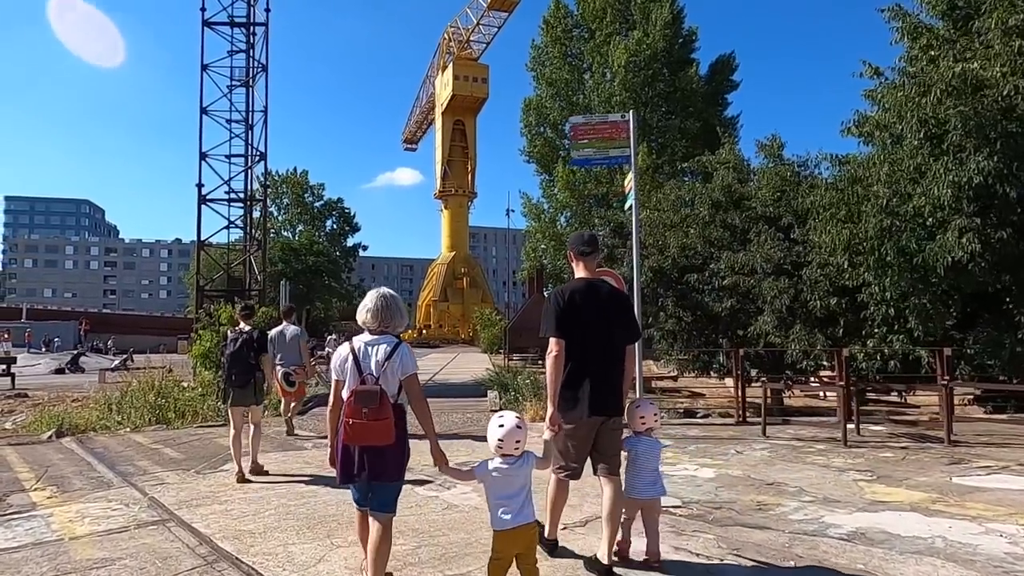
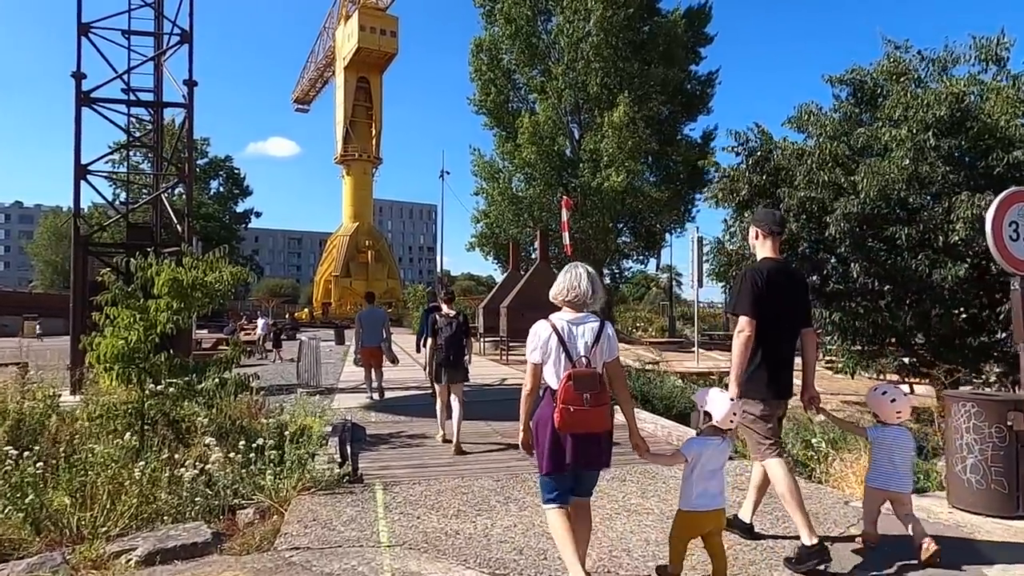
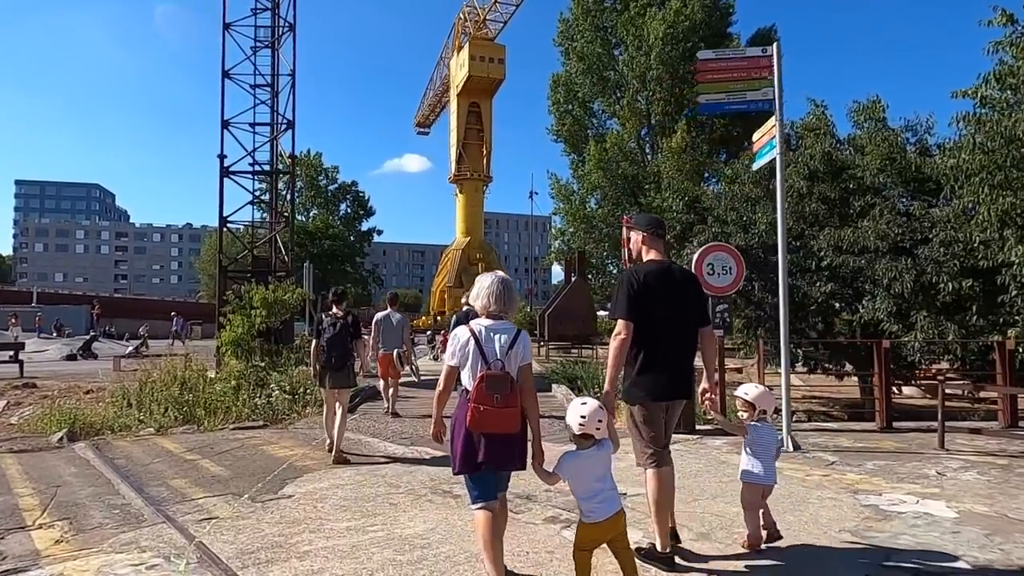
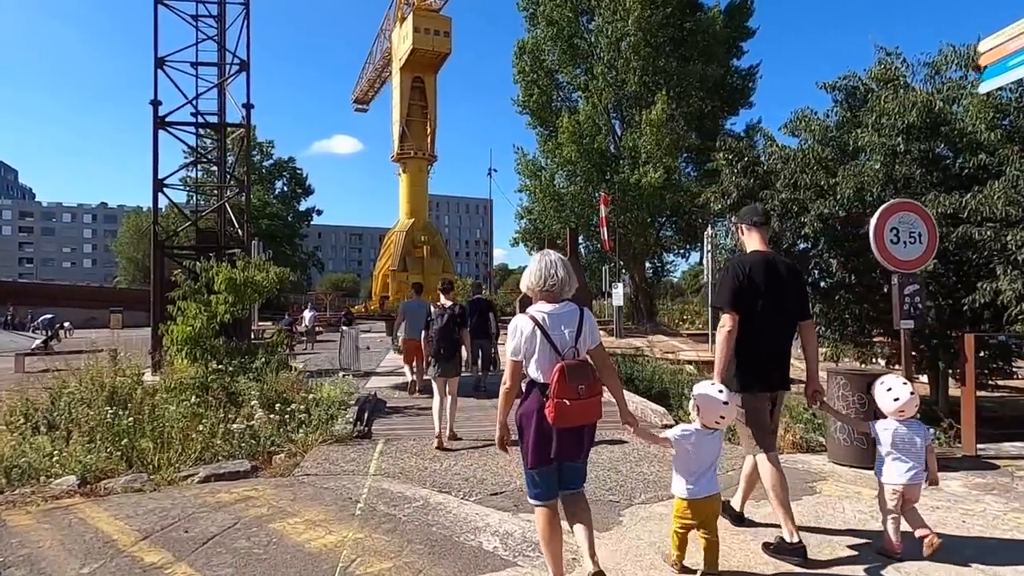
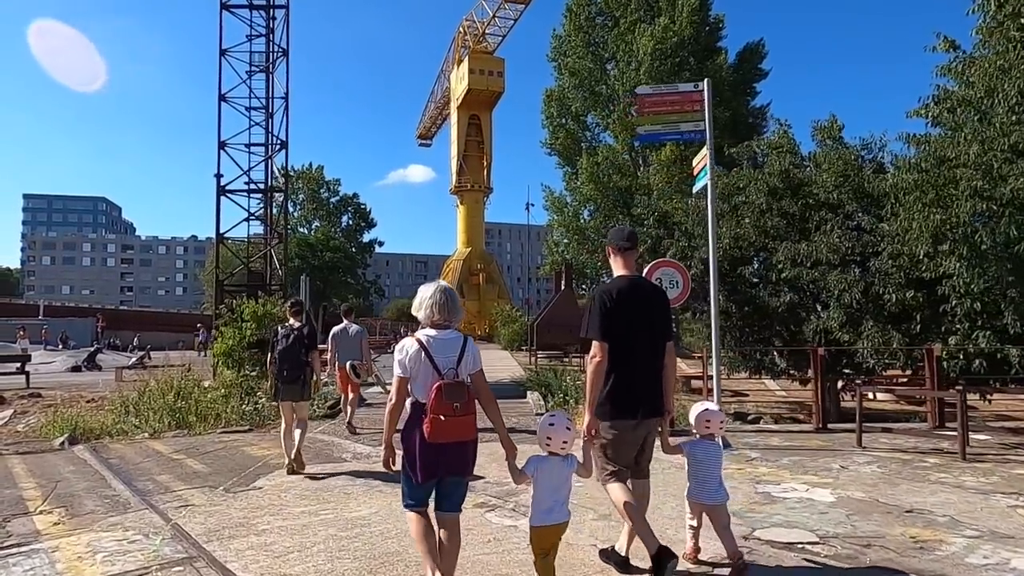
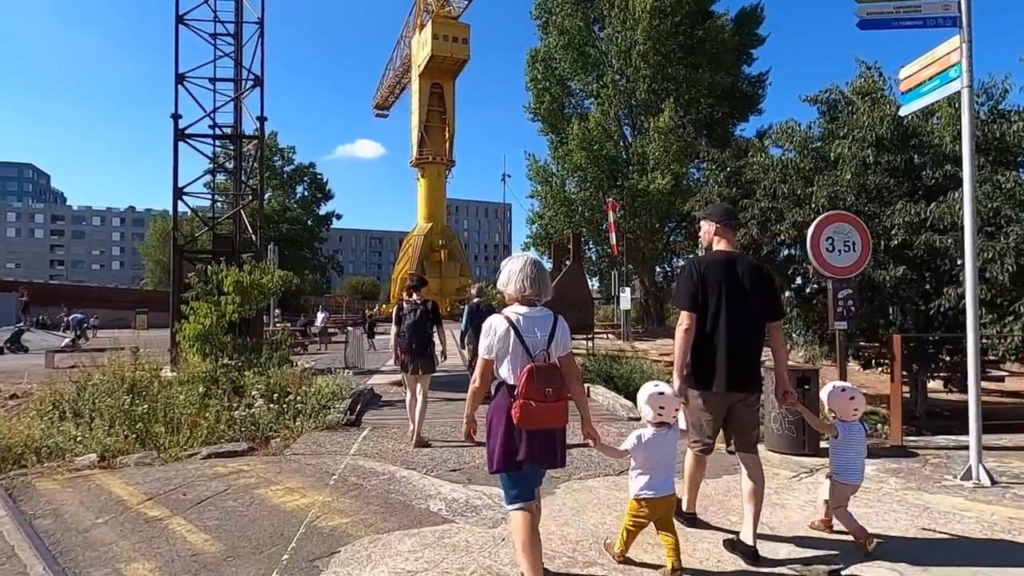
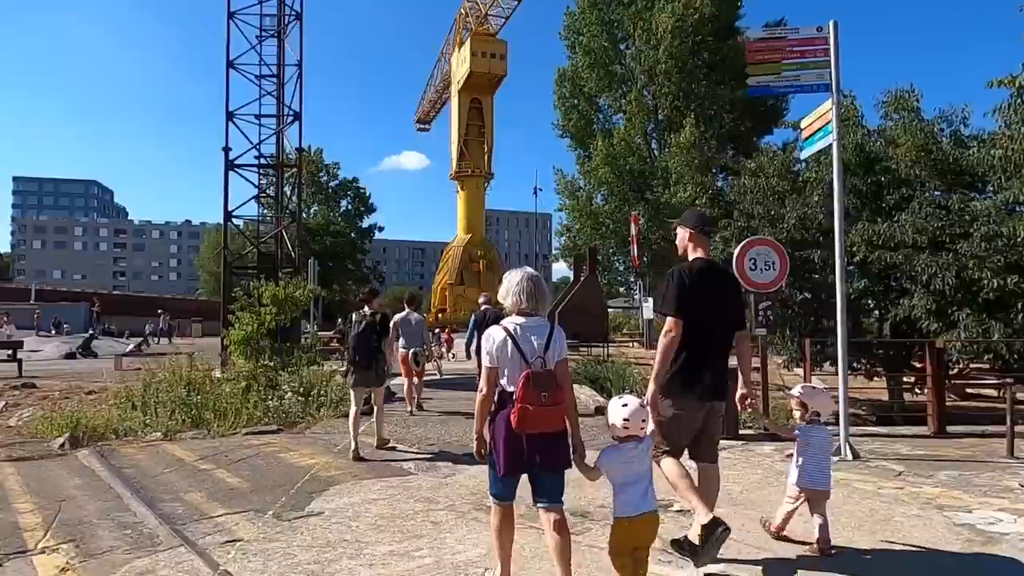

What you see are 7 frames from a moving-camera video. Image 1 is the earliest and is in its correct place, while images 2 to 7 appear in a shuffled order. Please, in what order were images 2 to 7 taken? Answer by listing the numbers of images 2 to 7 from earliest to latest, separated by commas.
5, 3, 7, 6, 4, 2
